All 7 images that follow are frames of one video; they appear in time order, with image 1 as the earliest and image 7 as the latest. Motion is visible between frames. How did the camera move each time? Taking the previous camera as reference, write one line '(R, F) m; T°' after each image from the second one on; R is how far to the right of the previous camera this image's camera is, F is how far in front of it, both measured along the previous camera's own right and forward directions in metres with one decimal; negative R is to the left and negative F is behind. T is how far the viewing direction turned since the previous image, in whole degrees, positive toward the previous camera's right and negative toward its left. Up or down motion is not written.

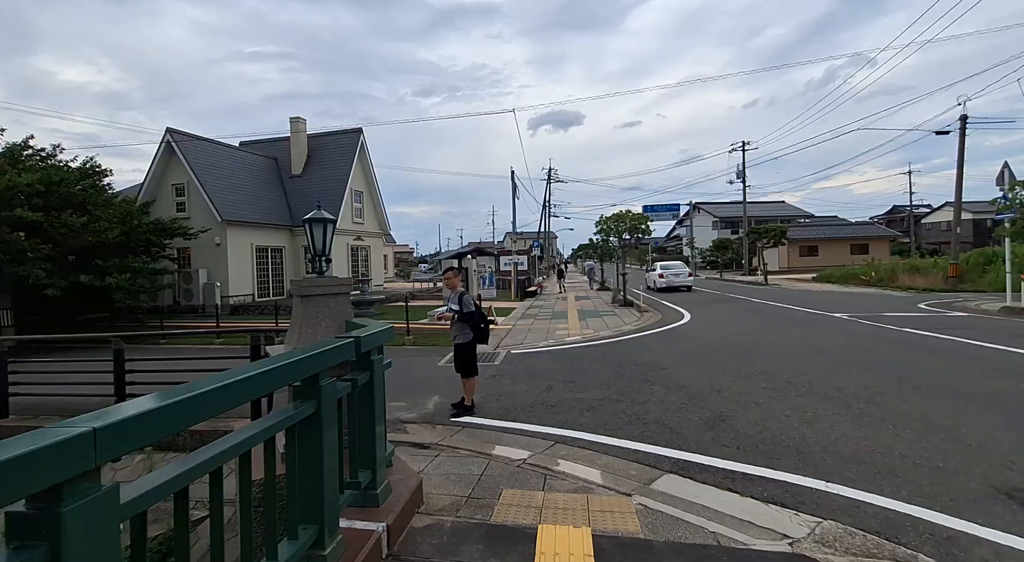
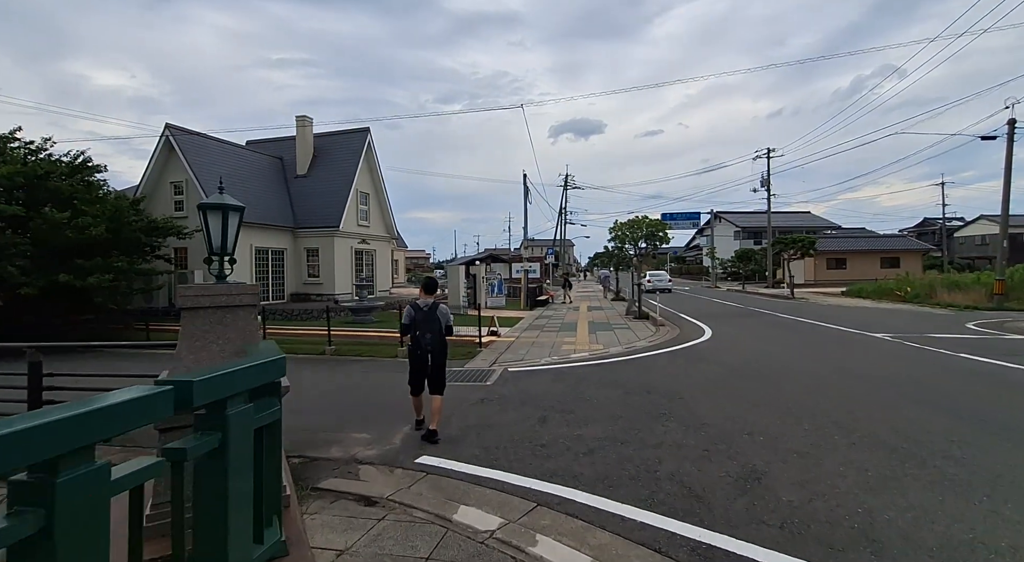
(+0.3, +1.1) m; -2°
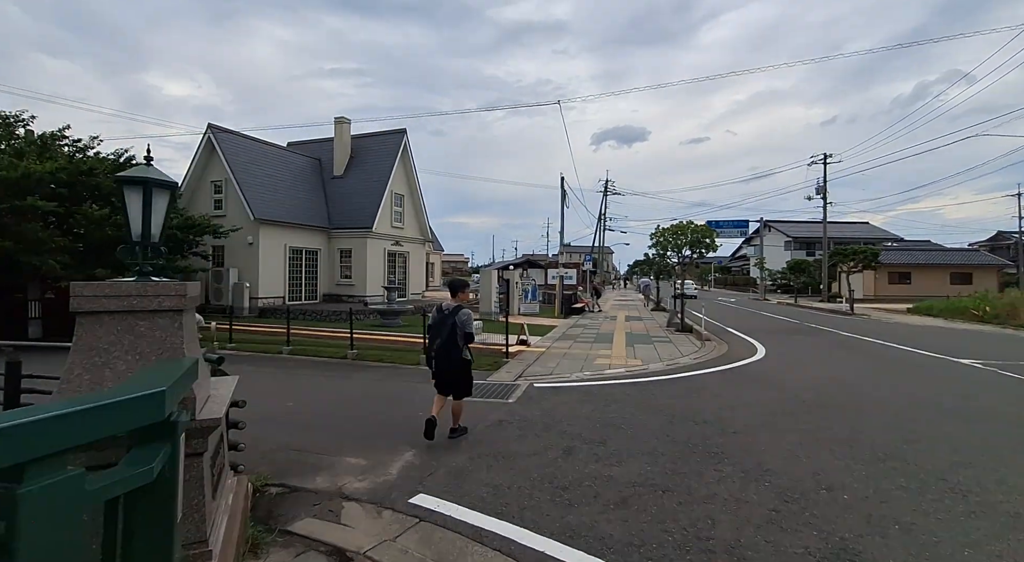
(+0.1, +0.8) m; -4°
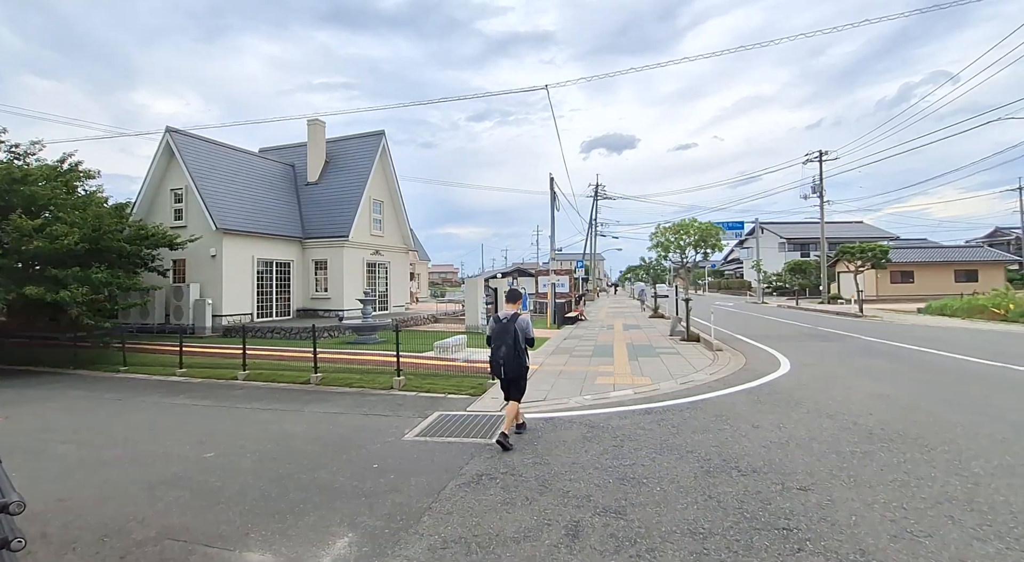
(+0.1, +1.5) m; +1°
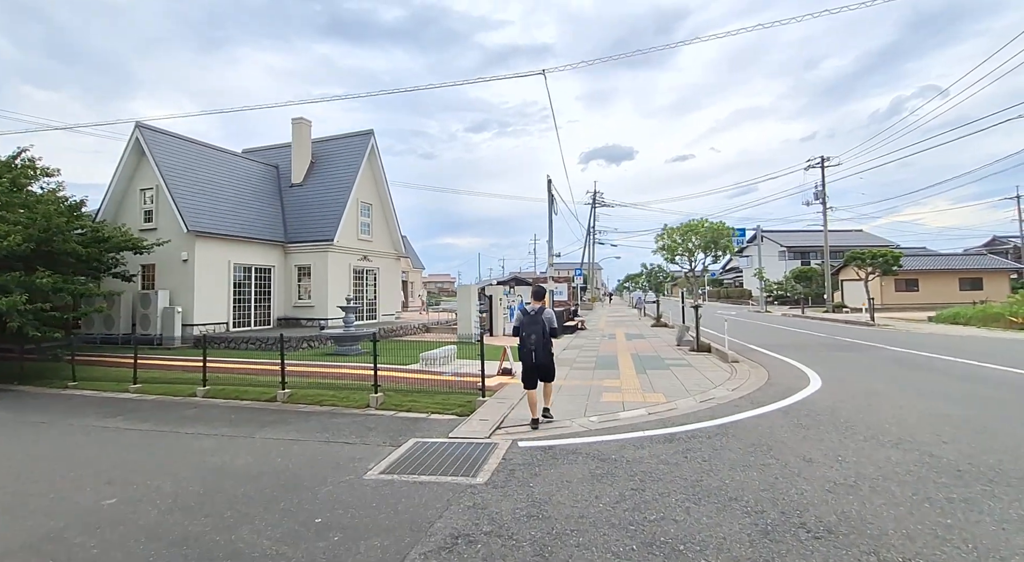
(+0.1, +1.2) m; 0°
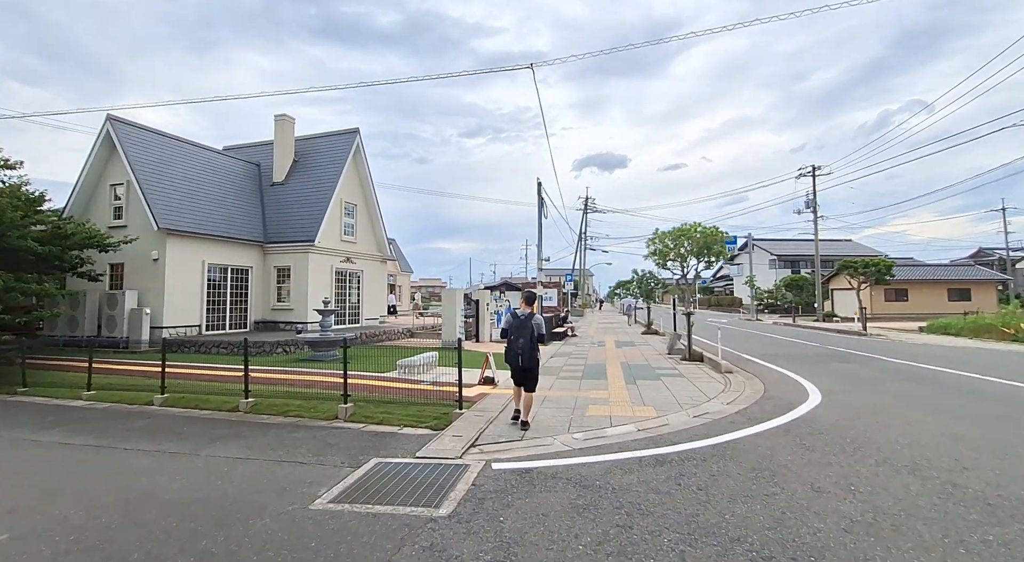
(+0.2, +0.6) m; +1°
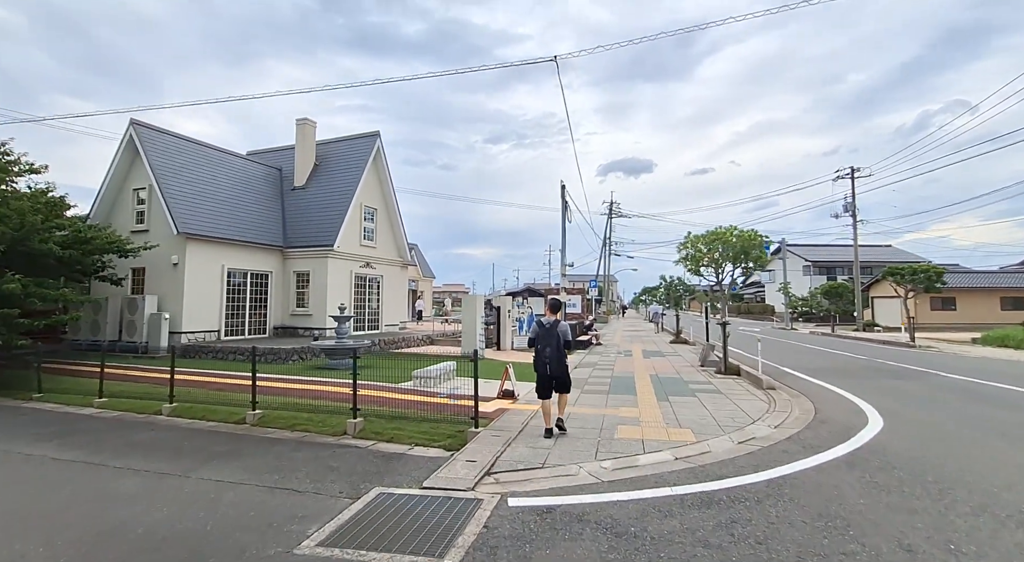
(0.0, +0.6) m; -3°
